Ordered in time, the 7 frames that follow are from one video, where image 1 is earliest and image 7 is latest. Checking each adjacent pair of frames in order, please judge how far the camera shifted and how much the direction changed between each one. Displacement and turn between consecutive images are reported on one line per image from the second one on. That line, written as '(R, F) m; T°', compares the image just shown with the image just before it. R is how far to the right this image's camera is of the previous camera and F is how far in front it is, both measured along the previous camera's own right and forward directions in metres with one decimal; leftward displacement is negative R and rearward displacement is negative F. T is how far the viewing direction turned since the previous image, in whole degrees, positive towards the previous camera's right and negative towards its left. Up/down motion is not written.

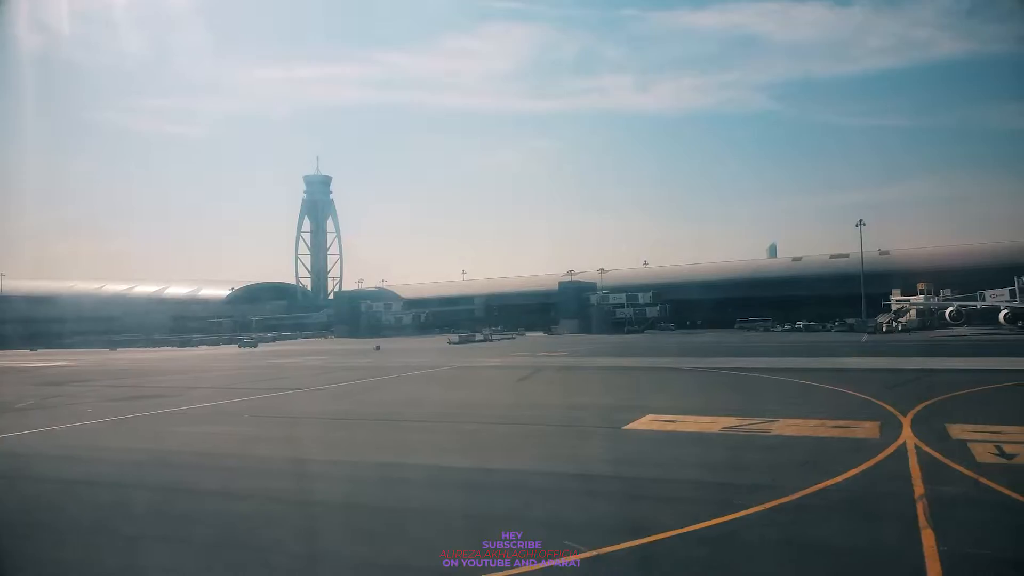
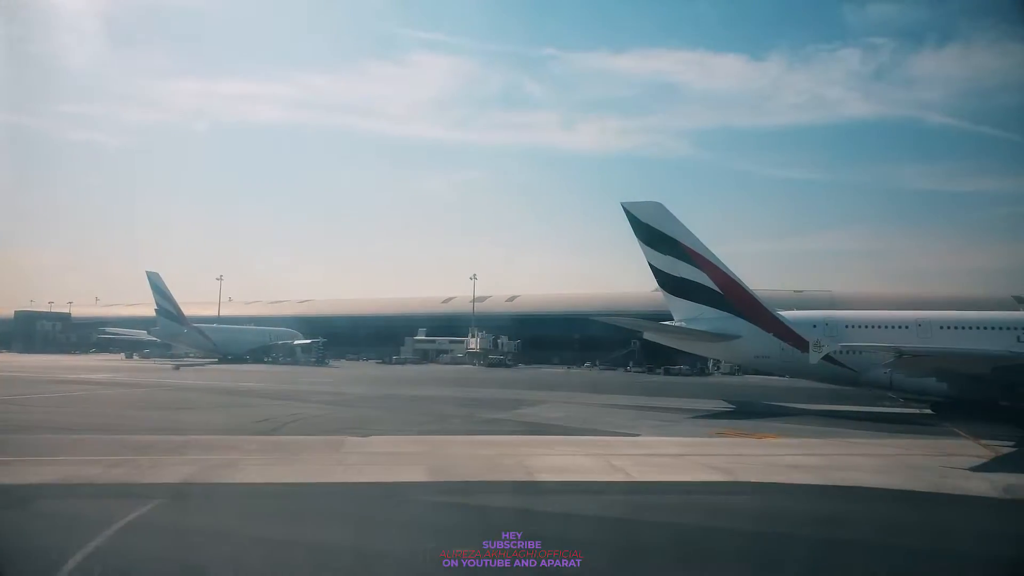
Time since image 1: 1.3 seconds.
(+29.3, -9.8) m; +5°
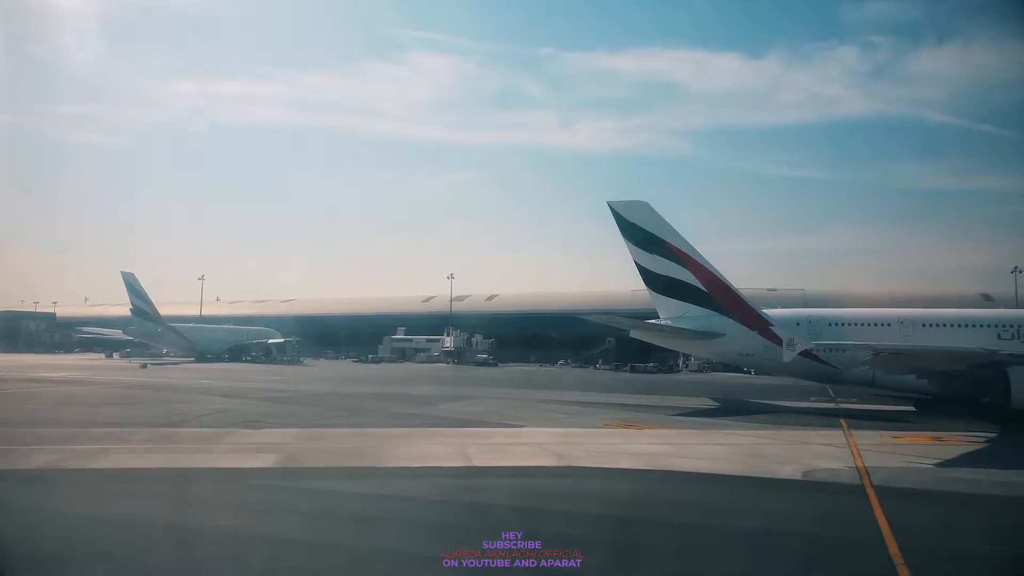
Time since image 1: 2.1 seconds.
(+1.2, -0.4) m; 0°
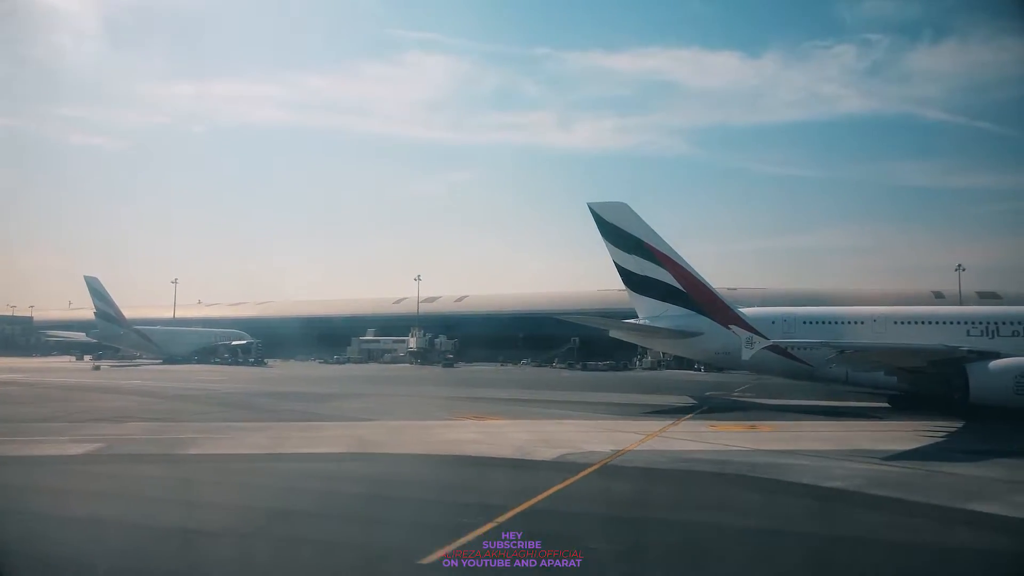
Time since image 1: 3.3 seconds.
(+1.7, -0.6) m; 0°
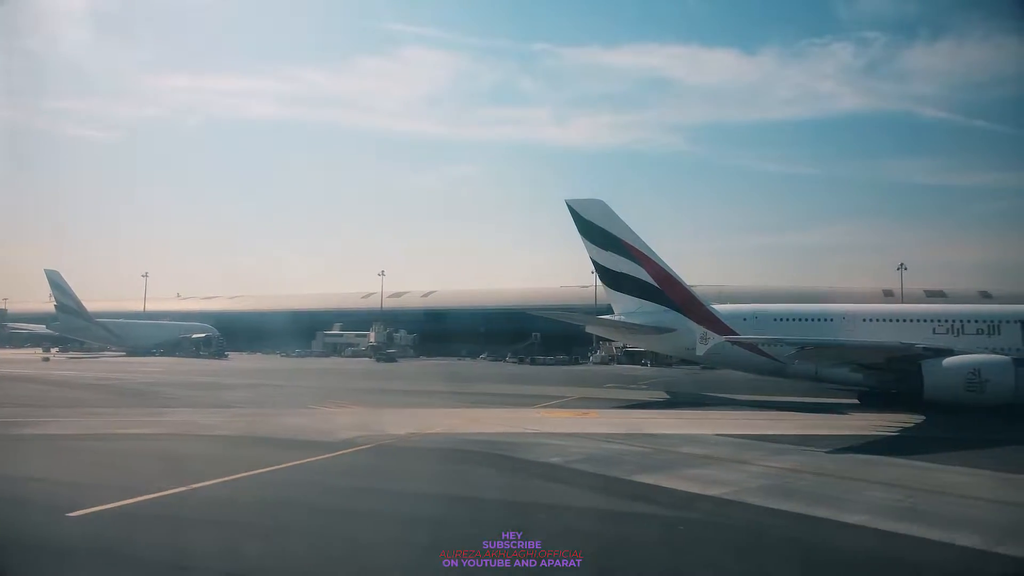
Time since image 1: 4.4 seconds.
(+1.8, -0.7) m; 0°
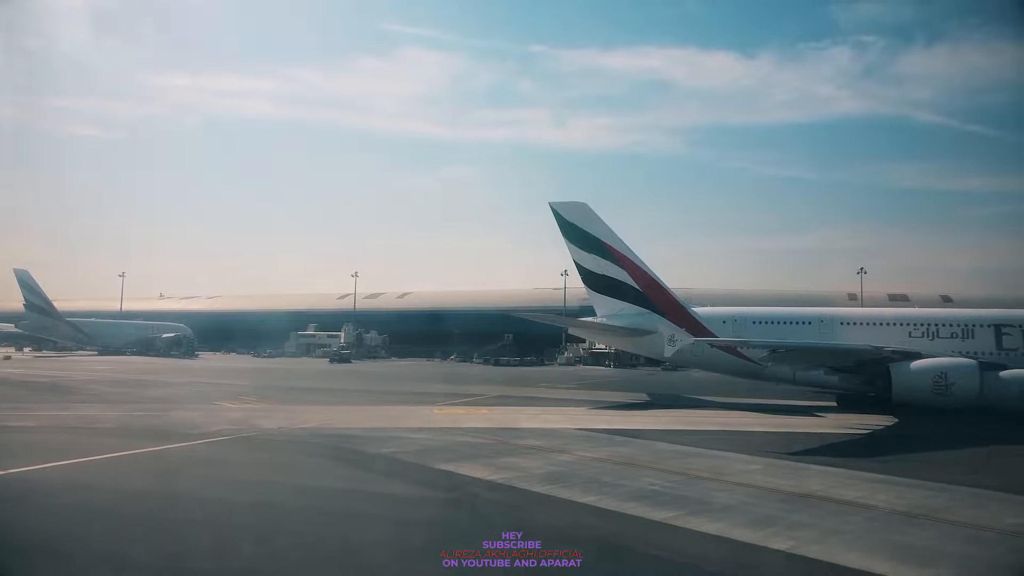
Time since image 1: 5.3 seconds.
(+1.3, -0.4) m; 0°
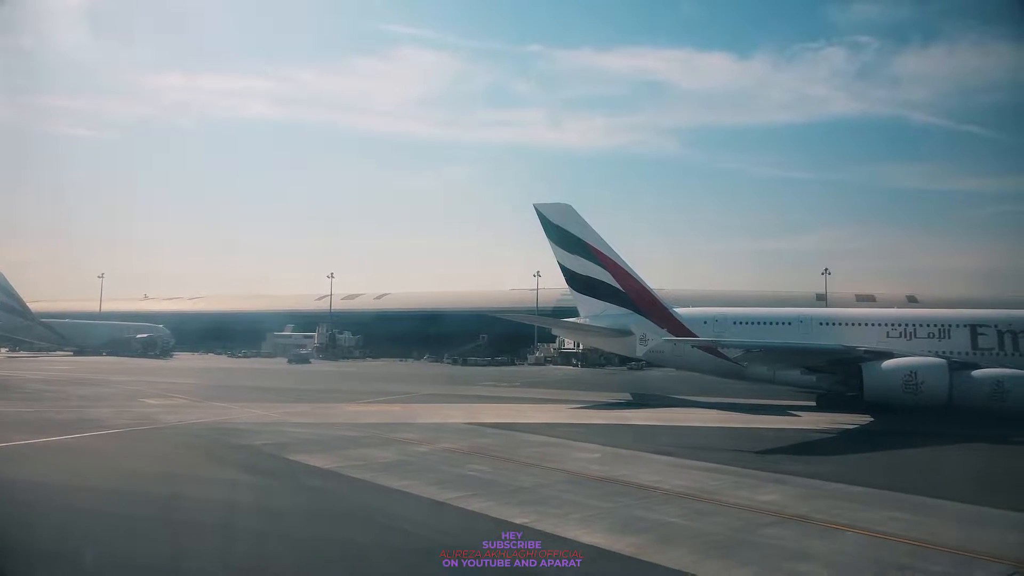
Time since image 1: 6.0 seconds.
(+1.1, -0.4) m; 0°
